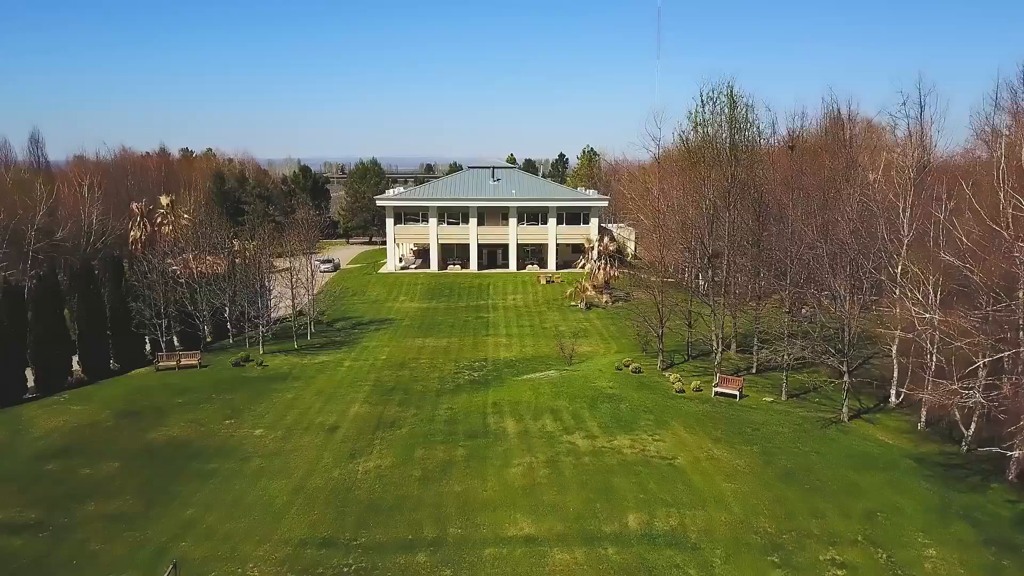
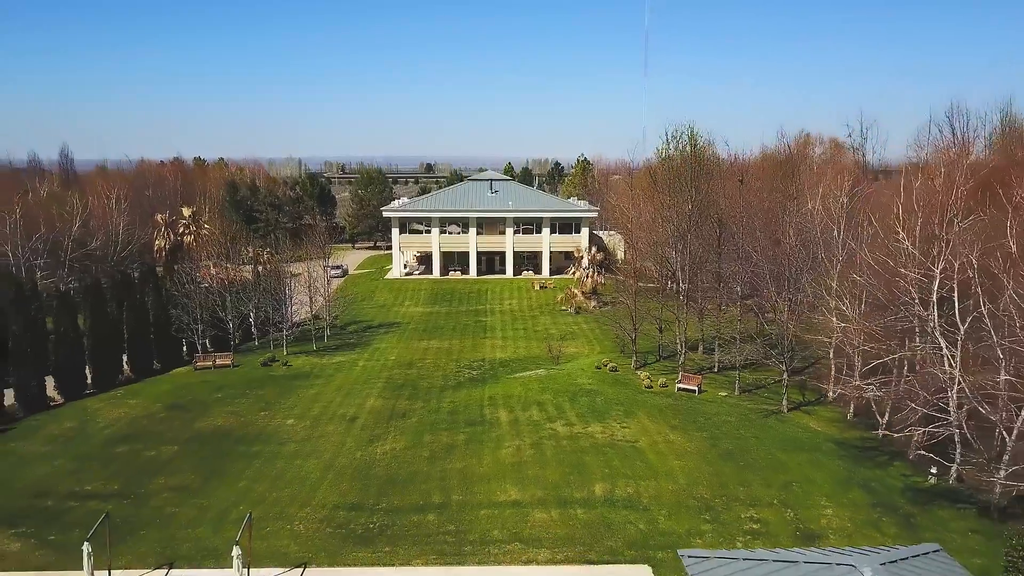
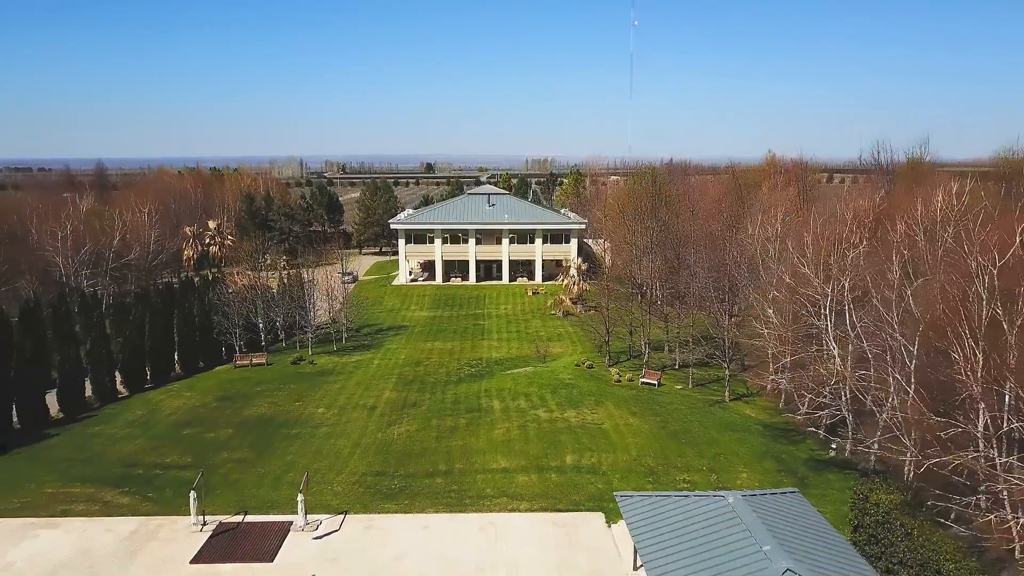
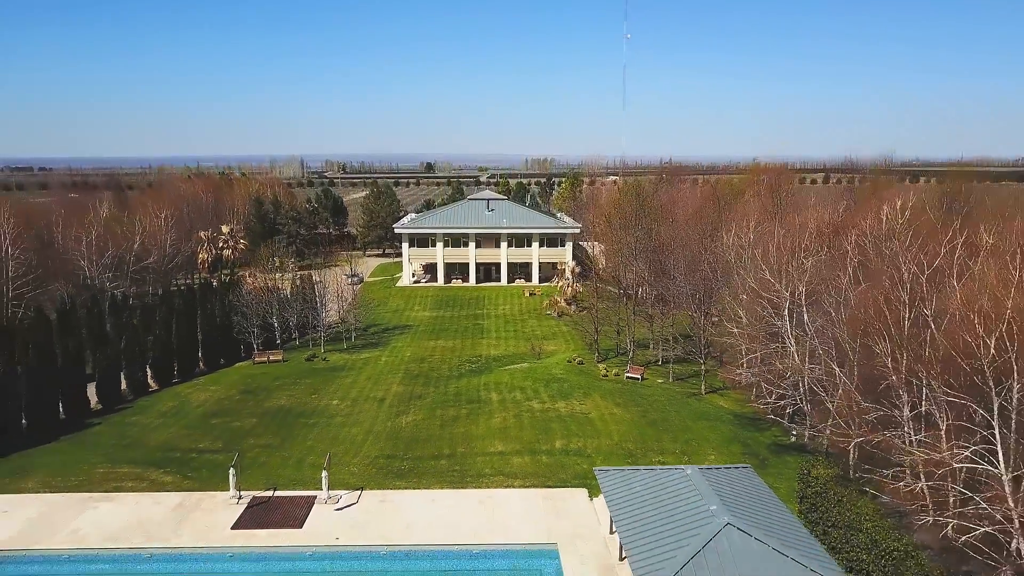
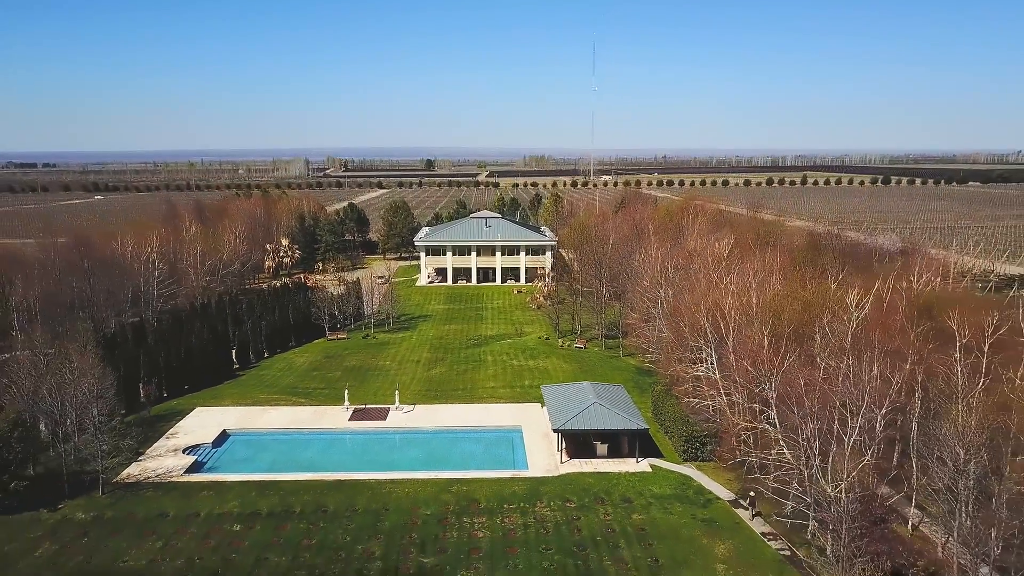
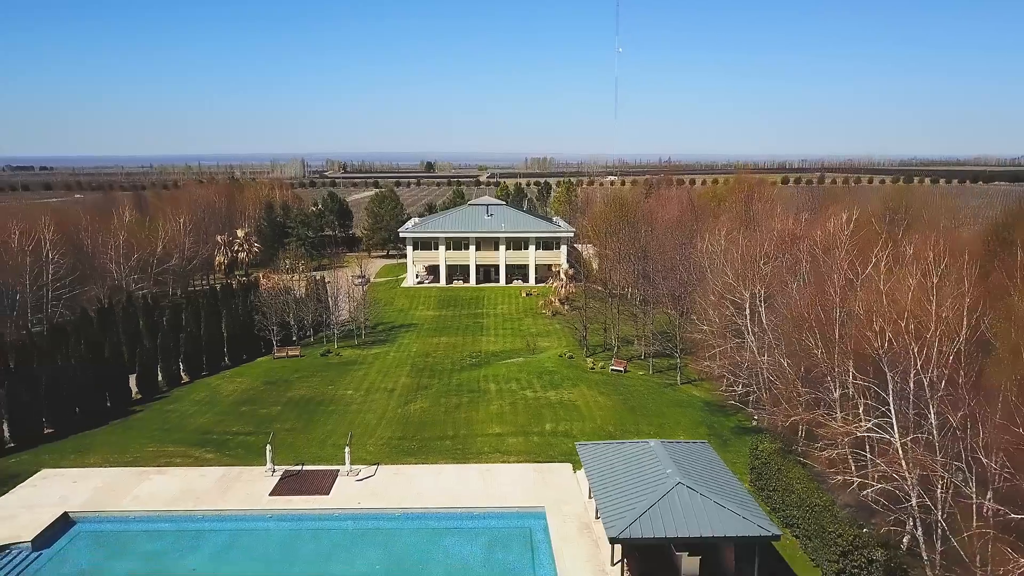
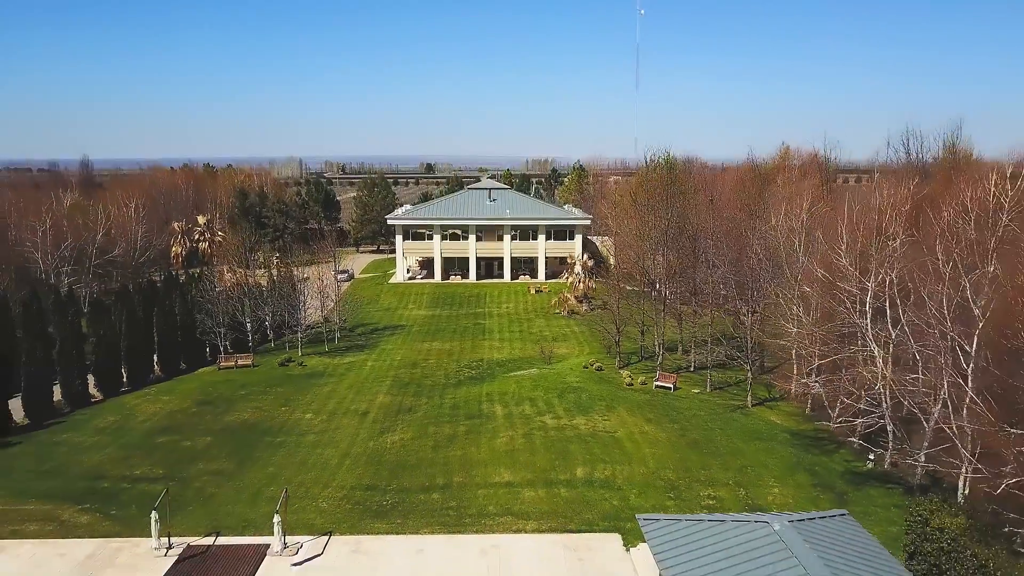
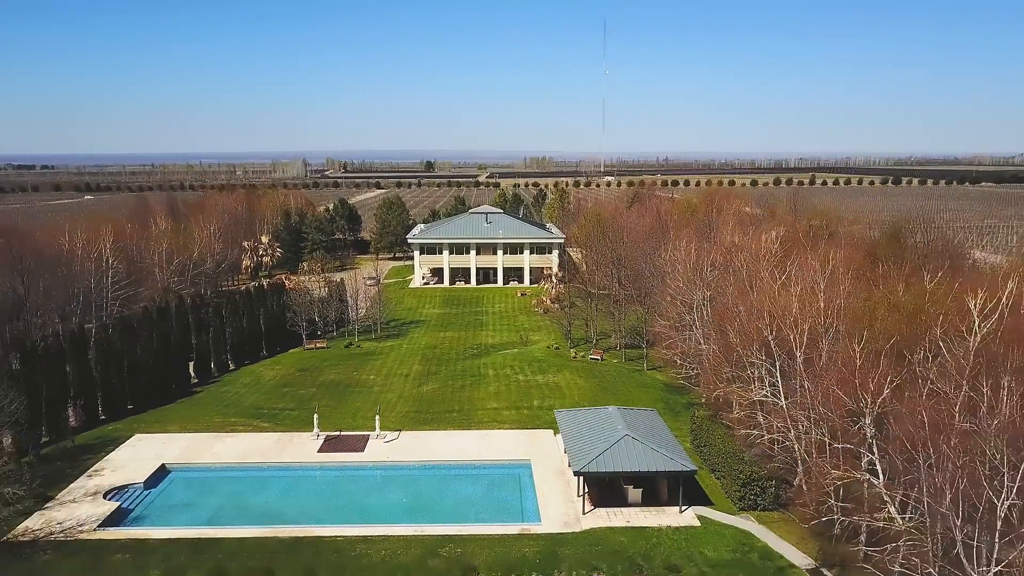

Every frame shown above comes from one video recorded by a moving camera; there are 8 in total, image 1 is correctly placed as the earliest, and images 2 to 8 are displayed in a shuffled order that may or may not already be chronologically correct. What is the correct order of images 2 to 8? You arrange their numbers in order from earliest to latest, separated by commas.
2, 7, 3, 4, 6, 8, 5
